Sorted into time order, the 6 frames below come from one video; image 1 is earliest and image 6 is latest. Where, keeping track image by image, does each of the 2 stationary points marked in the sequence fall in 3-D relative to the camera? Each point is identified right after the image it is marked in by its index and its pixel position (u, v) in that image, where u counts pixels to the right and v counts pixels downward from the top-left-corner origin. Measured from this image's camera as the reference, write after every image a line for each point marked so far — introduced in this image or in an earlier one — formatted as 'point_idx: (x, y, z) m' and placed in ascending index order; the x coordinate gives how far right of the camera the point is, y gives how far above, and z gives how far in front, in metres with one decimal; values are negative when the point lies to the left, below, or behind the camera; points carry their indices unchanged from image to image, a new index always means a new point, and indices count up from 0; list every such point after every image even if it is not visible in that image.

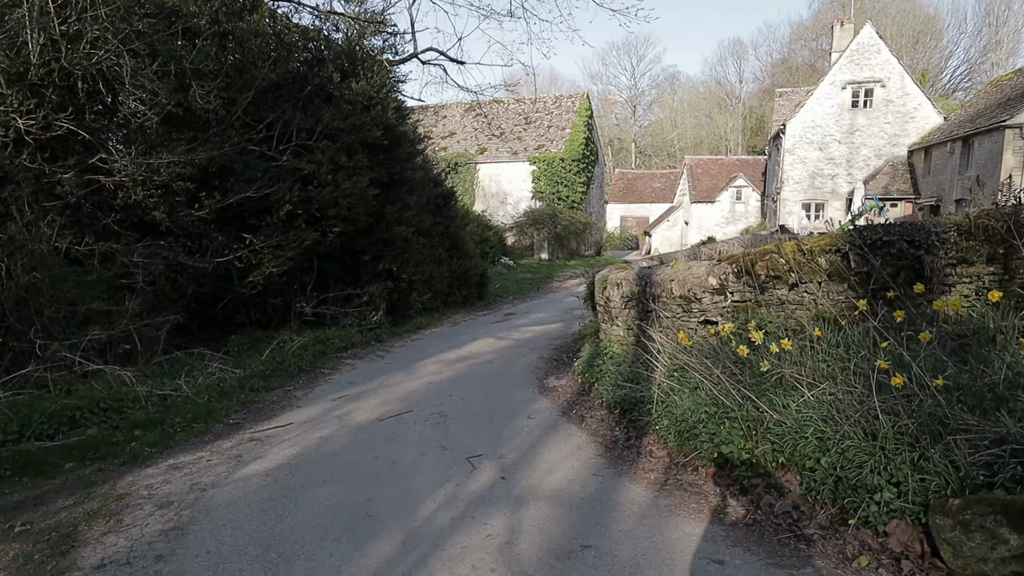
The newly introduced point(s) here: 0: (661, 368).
0: (+1.5, -0.8, +5.9) m
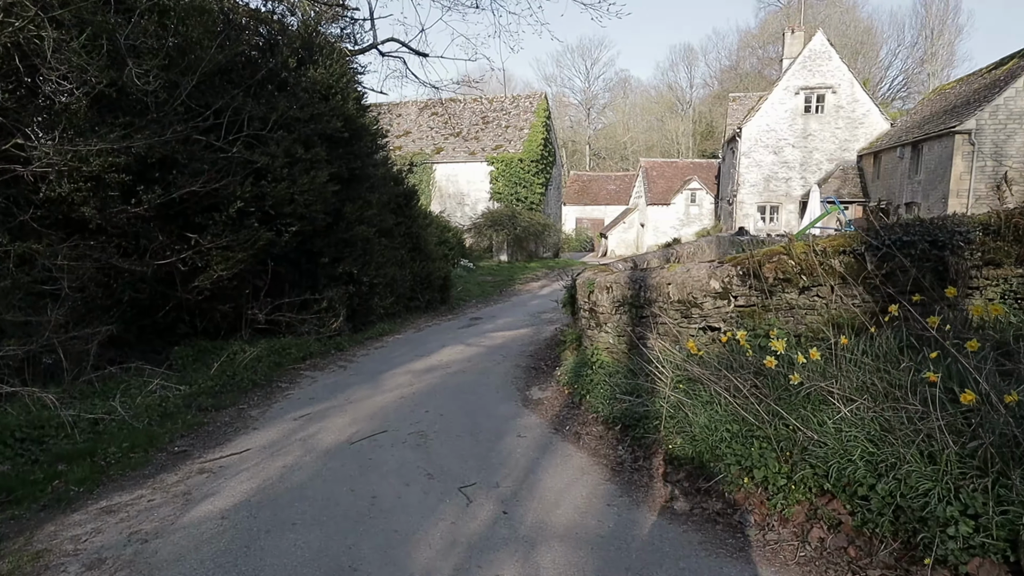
0: (+1.4, -0.8, +5.4) m
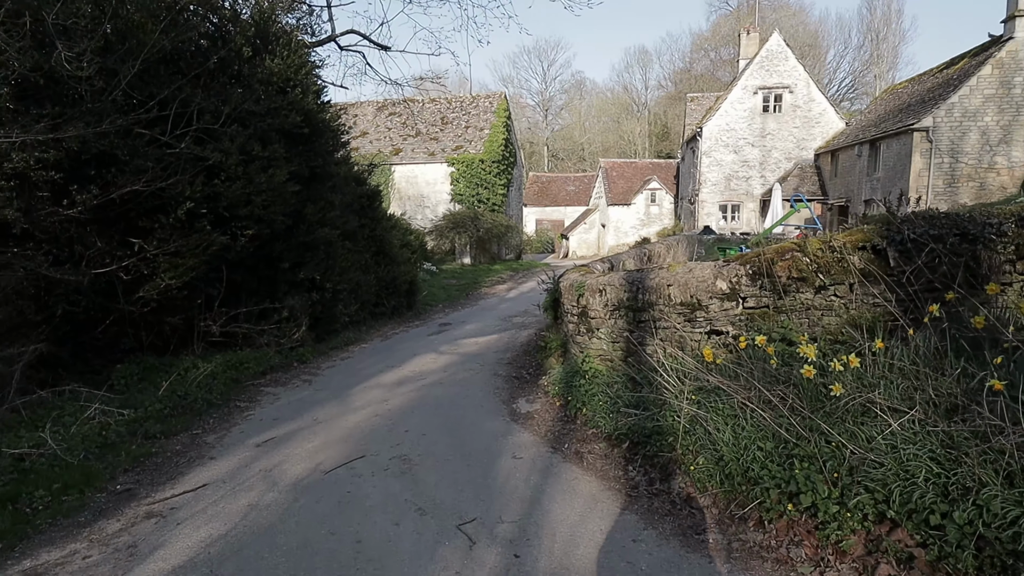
0: (+1.3, -0.8, +4.9) m
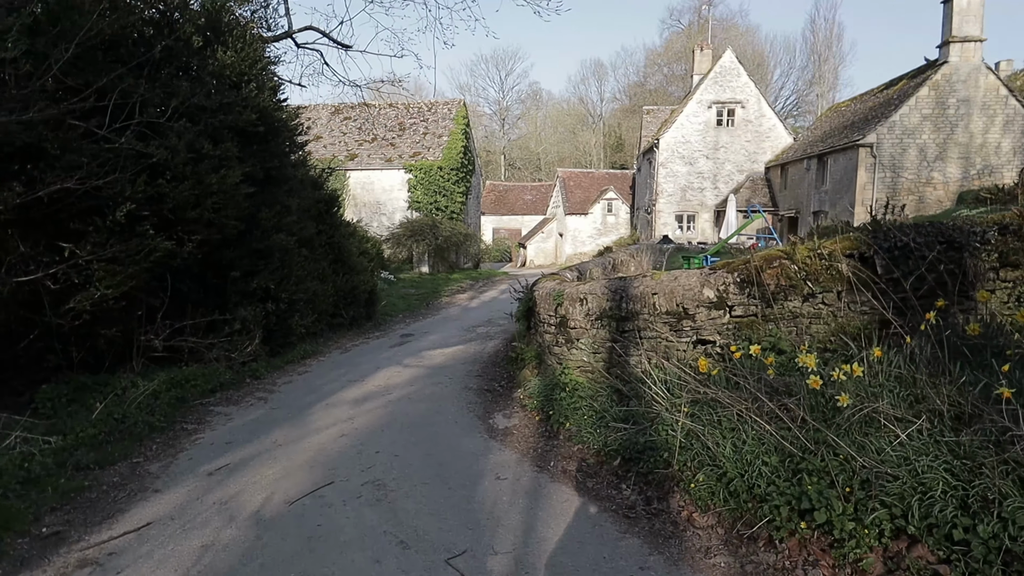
0: (+1.2, -0.9, +4.6) m
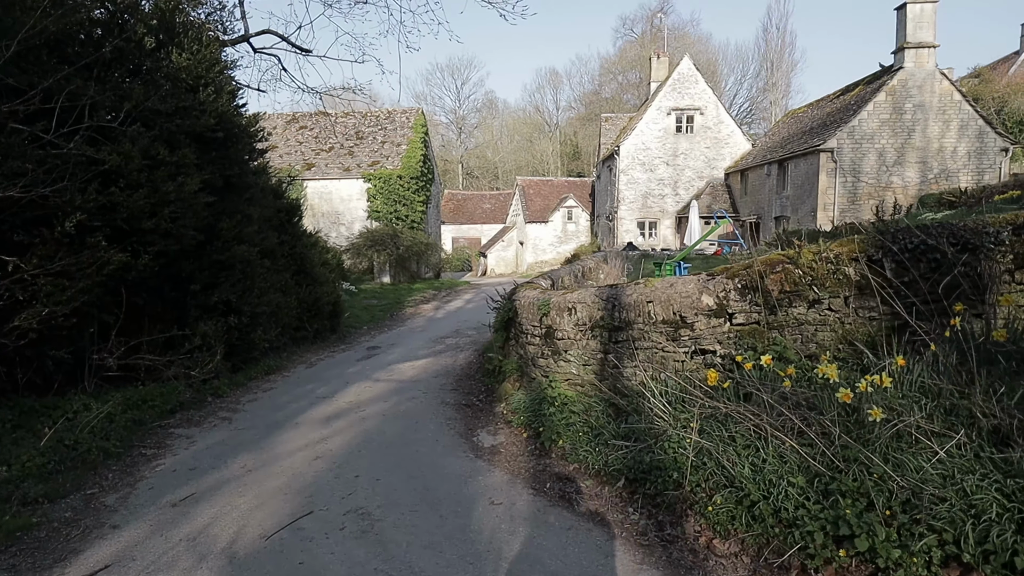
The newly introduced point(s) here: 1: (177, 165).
0: (+1.2, -0.9, +4.4) m
1: (-4.3, +1.6, +7.8) m
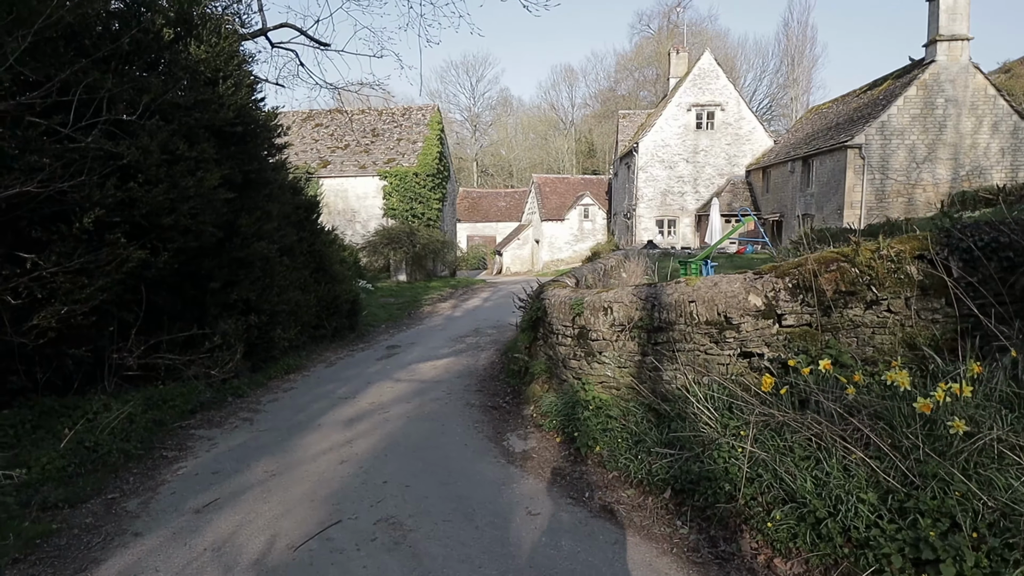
0: (+1.5, -0.9, +4.2) m
1: (-3.9, +1.6, +7.6) m
